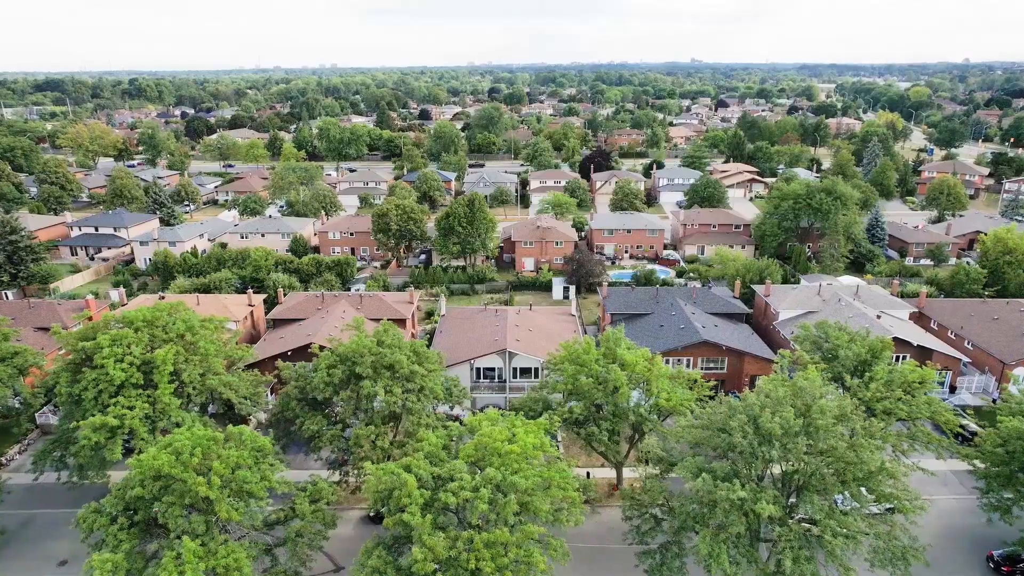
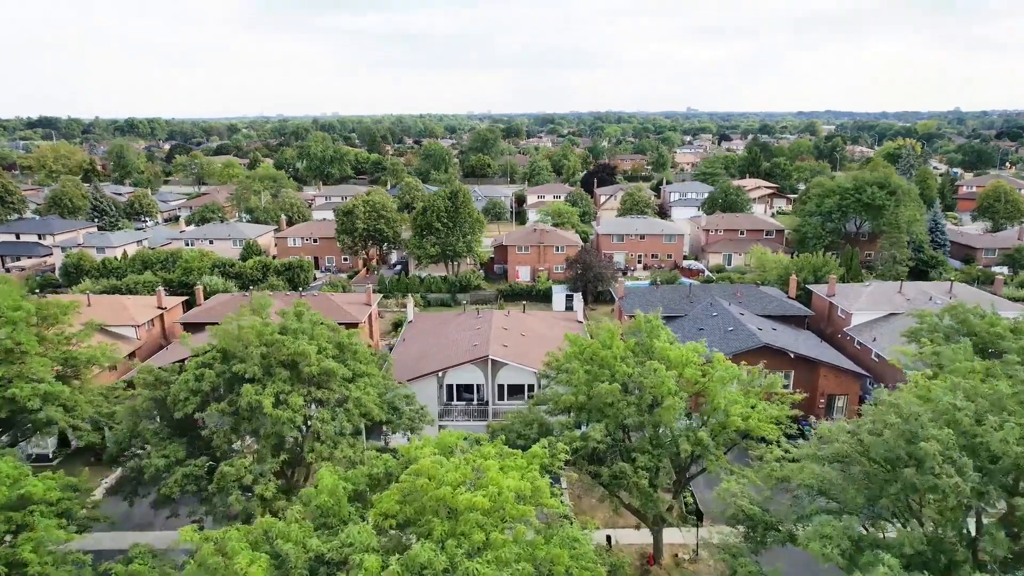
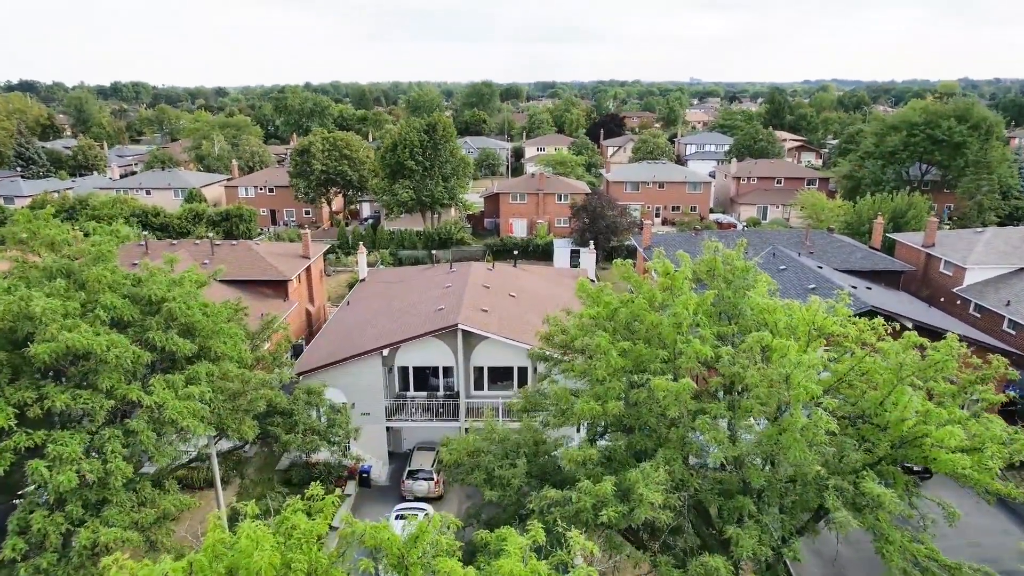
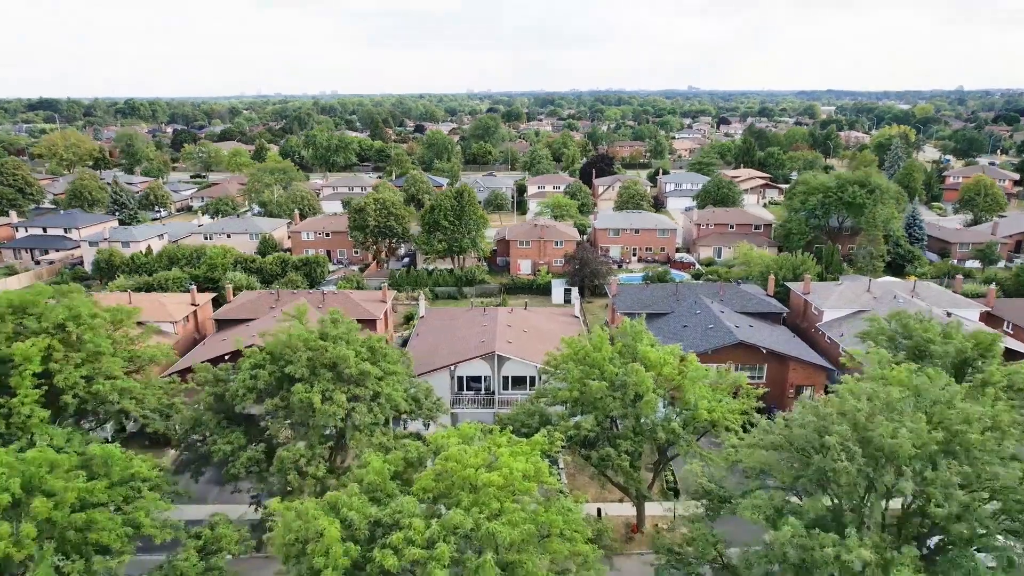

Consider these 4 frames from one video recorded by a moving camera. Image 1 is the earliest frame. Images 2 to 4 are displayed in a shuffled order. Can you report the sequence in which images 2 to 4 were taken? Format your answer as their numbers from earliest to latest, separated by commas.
4, 2, 3
